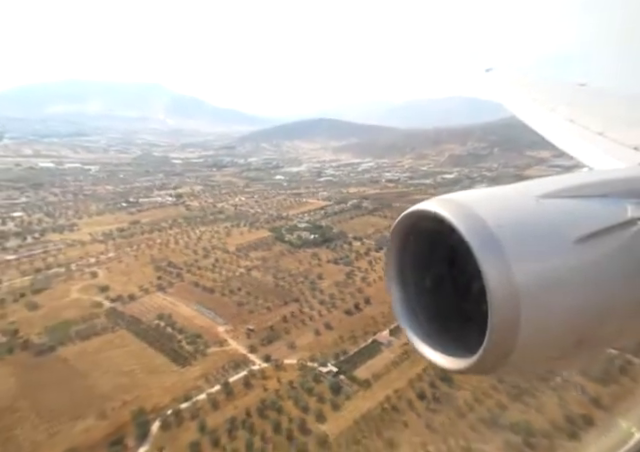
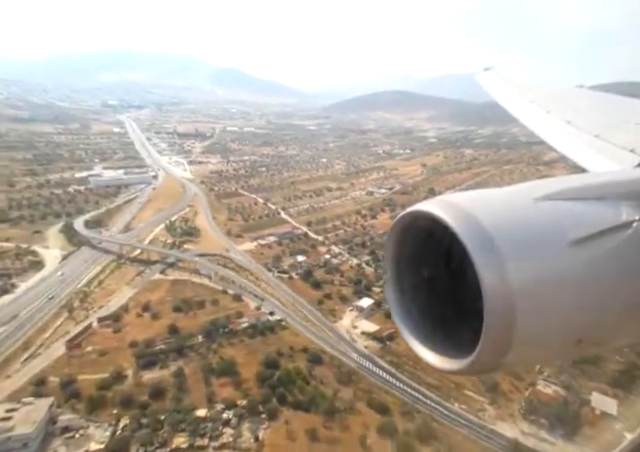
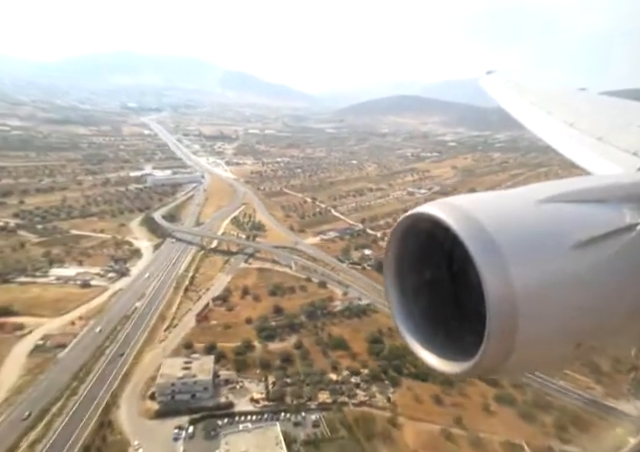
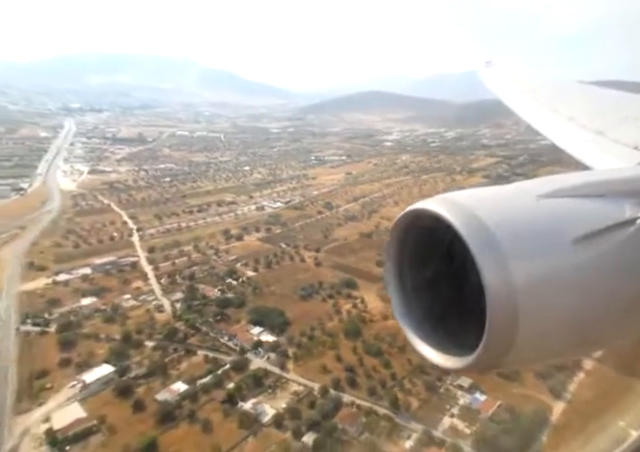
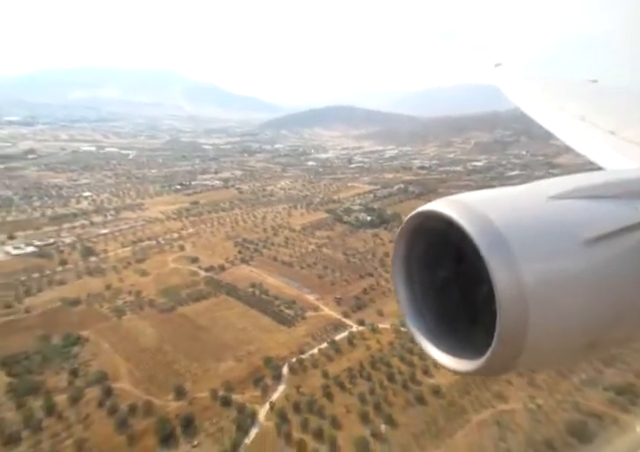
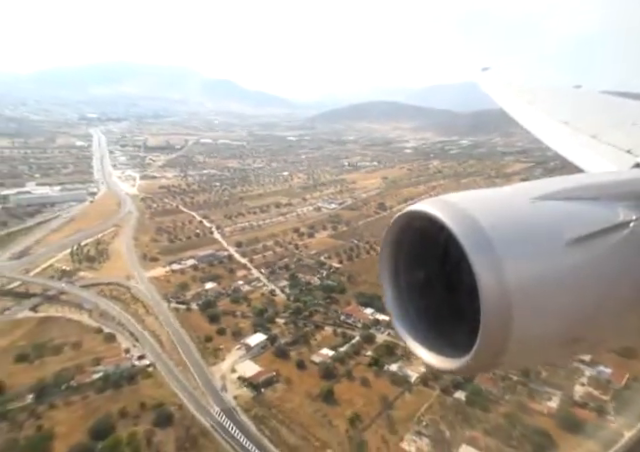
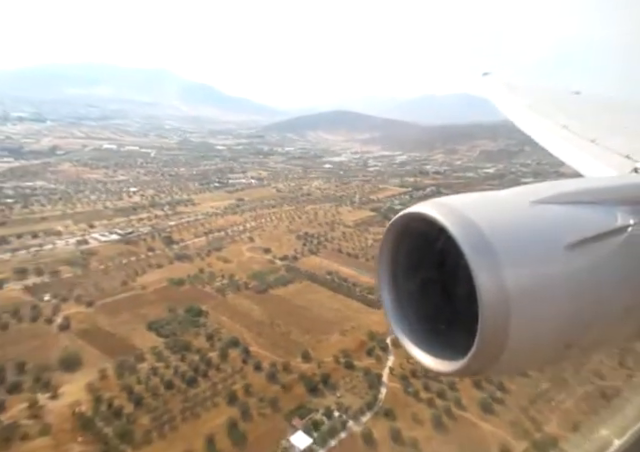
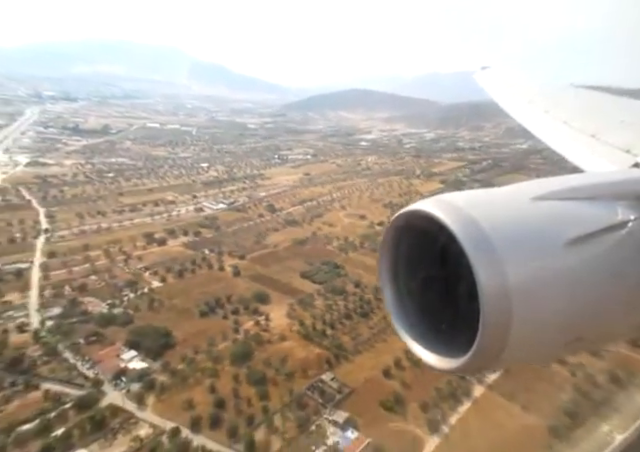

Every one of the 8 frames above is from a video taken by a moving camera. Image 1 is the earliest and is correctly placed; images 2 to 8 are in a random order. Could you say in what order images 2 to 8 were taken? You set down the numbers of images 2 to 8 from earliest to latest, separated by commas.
5, 7, 8, 4, 6, 2, 3
